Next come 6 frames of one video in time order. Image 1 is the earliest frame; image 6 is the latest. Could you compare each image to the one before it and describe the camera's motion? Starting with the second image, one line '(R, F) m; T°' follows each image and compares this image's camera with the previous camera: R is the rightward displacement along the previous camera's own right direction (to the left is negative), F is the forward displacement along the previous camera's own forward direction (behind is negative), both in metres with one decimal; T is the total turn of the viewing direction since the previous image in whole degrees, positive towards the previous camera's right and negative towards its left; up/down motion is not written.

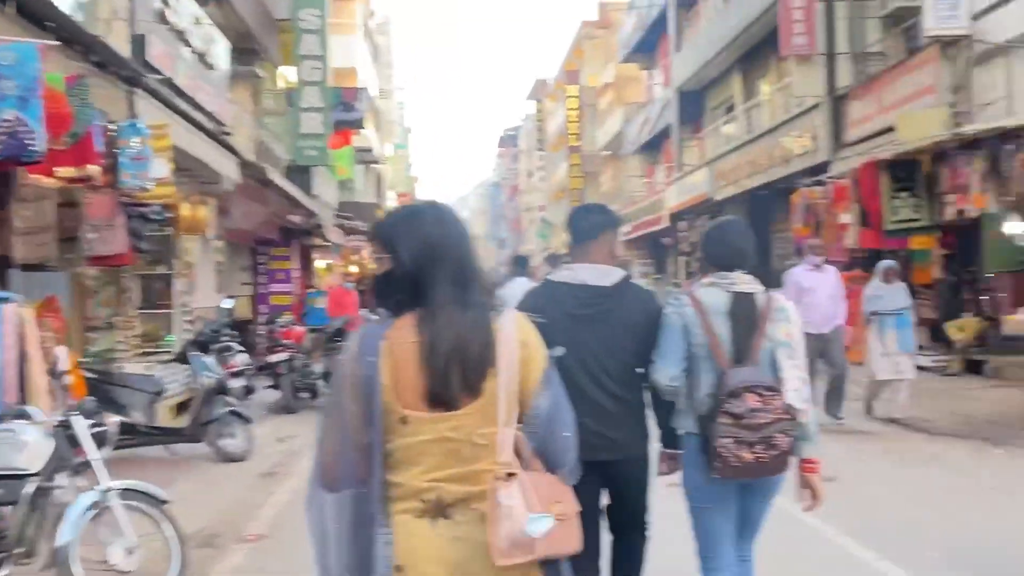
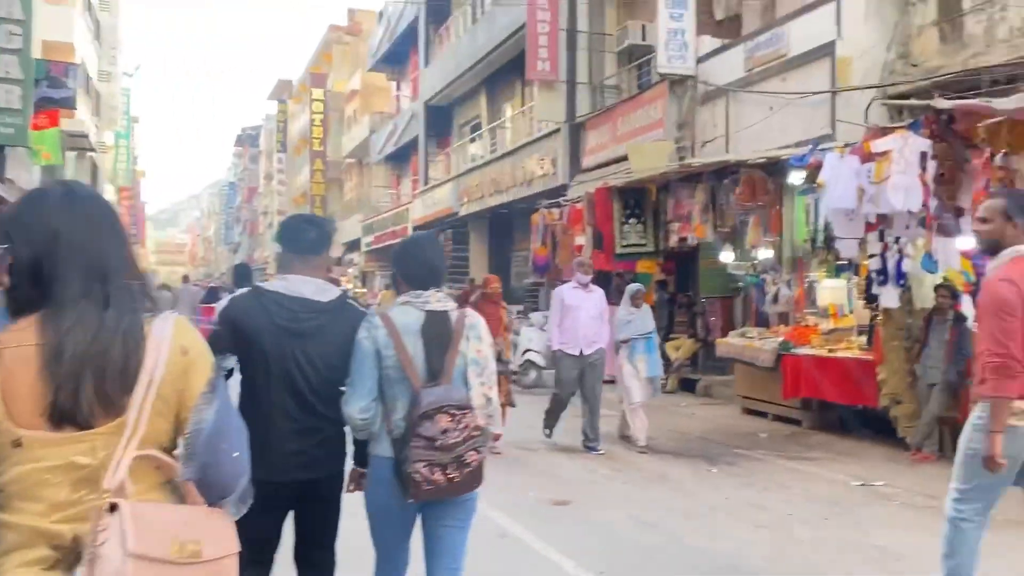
(+0.1, +0.4) m; +17°
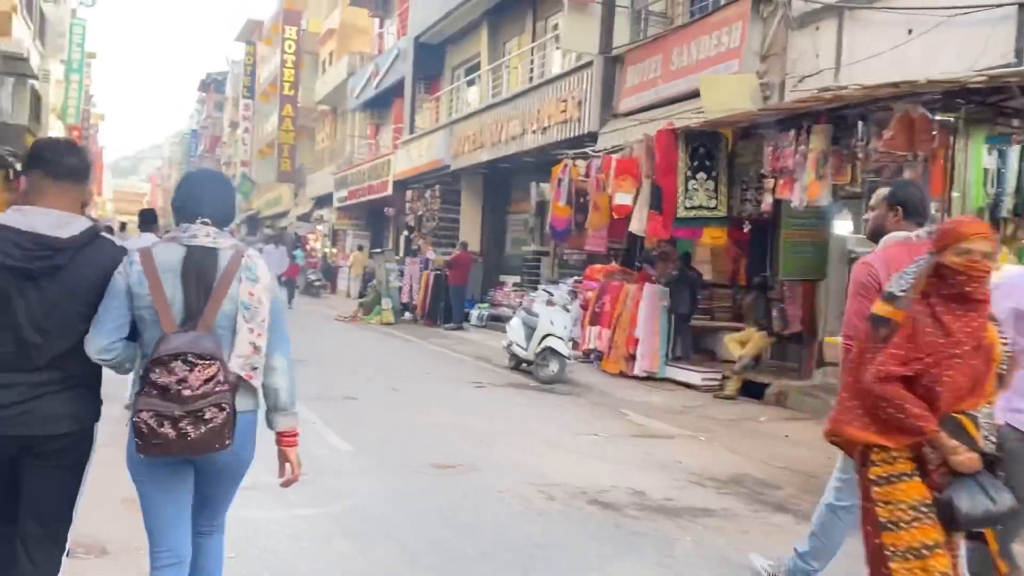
(-0.7, +2.9) m; +2°
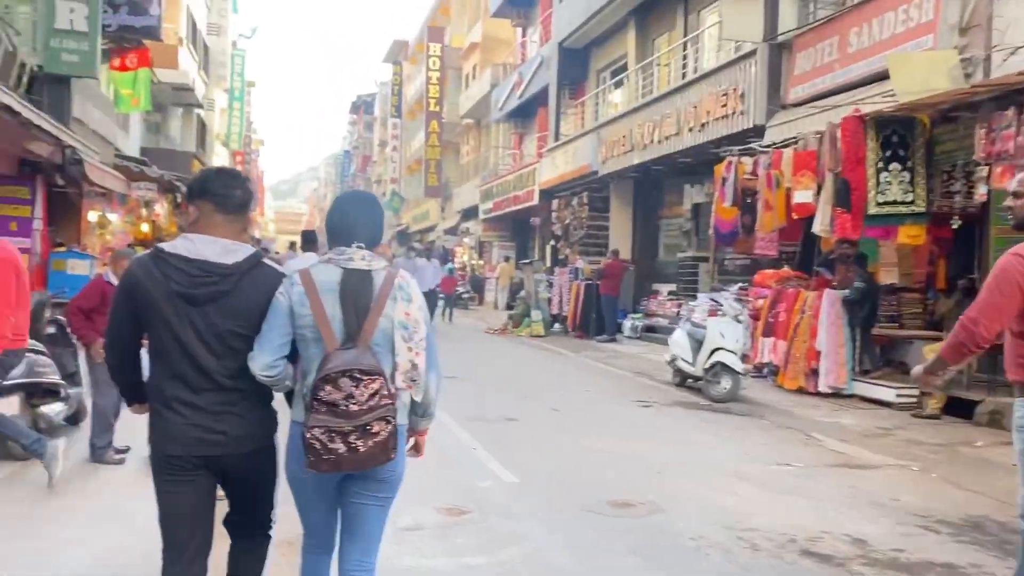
(-0.2, +0.6) m; -9°
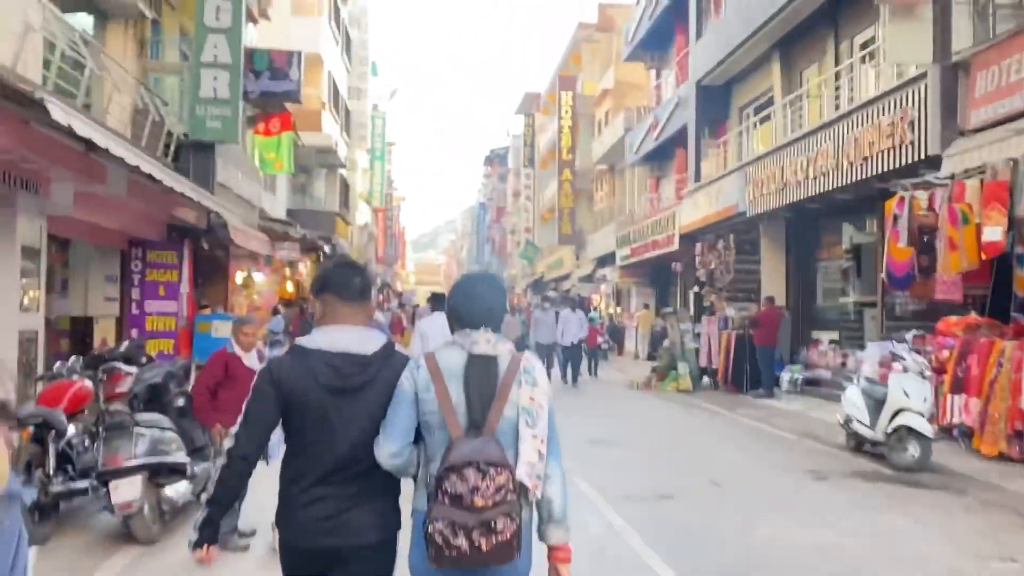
(-0.1, +0.6) m; -9°
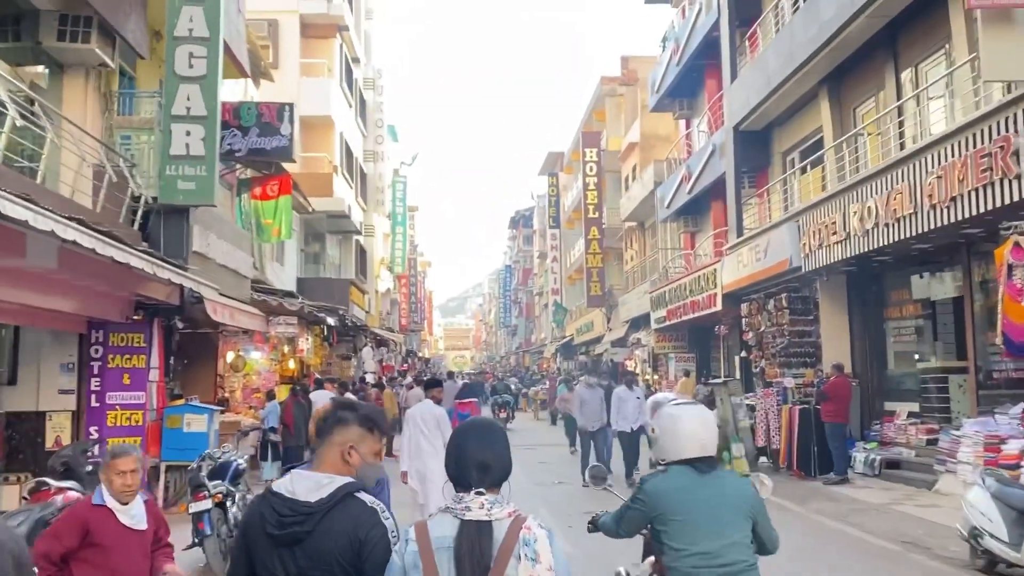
(+0.1, +1.8) m; -2°
